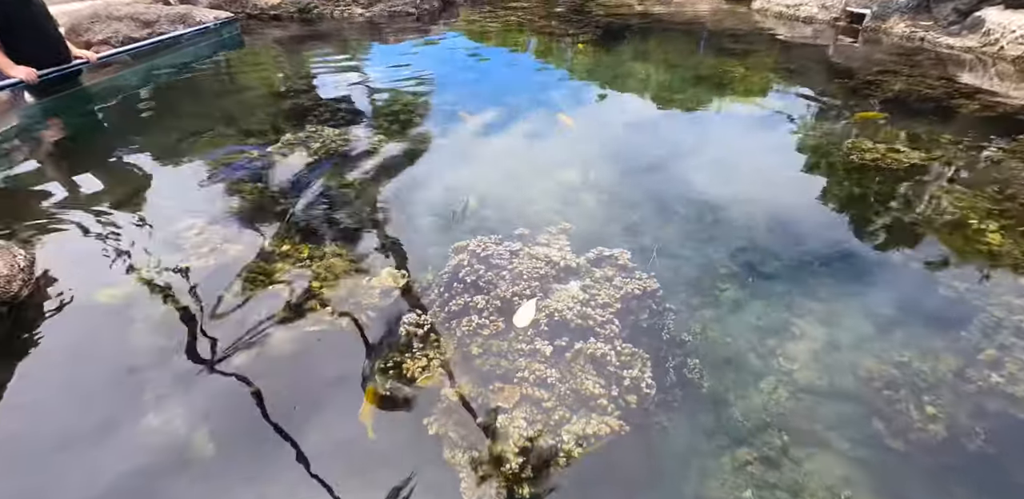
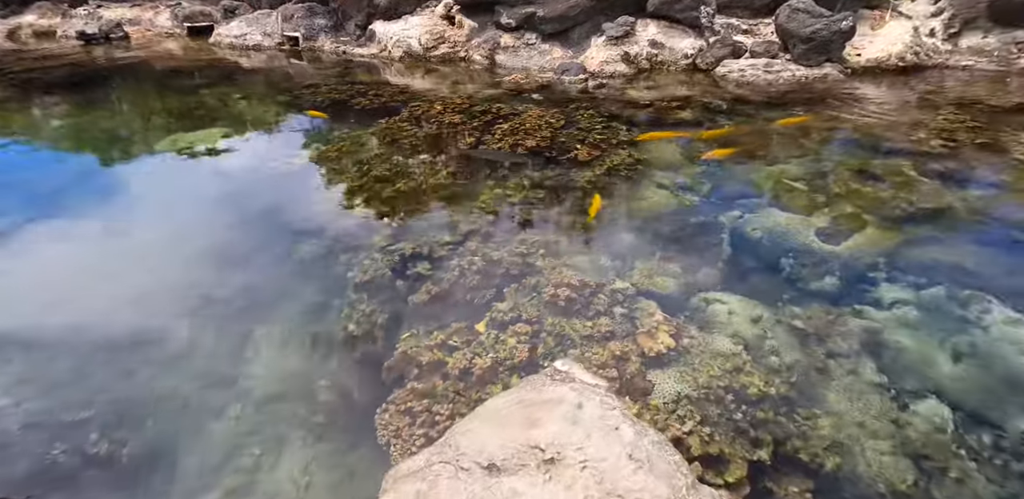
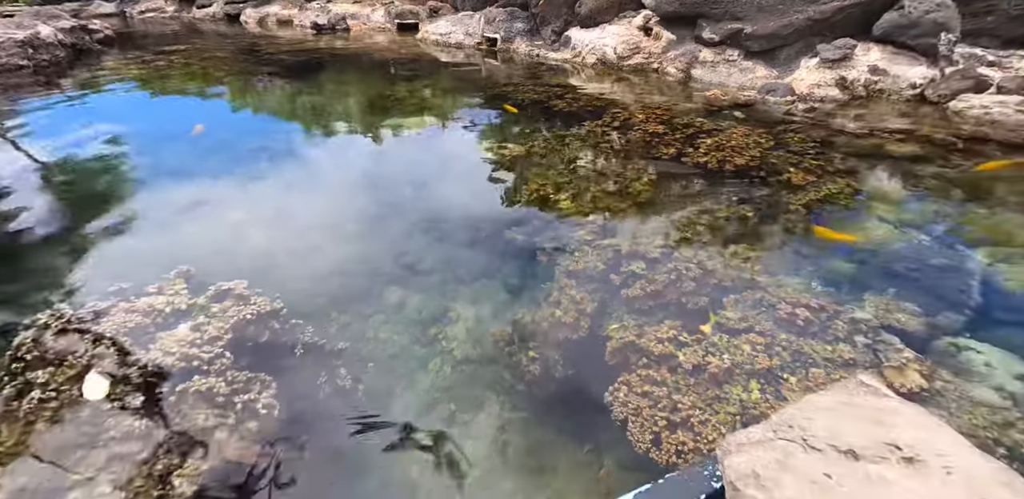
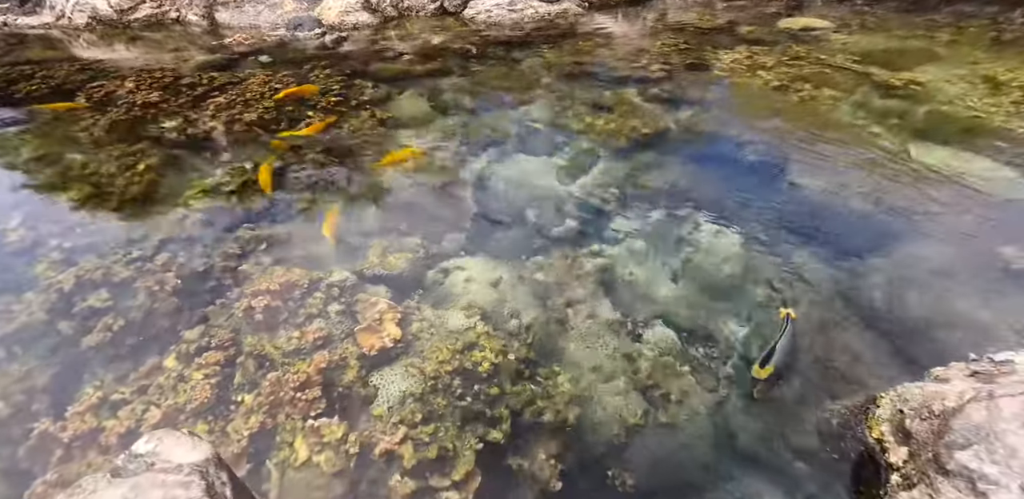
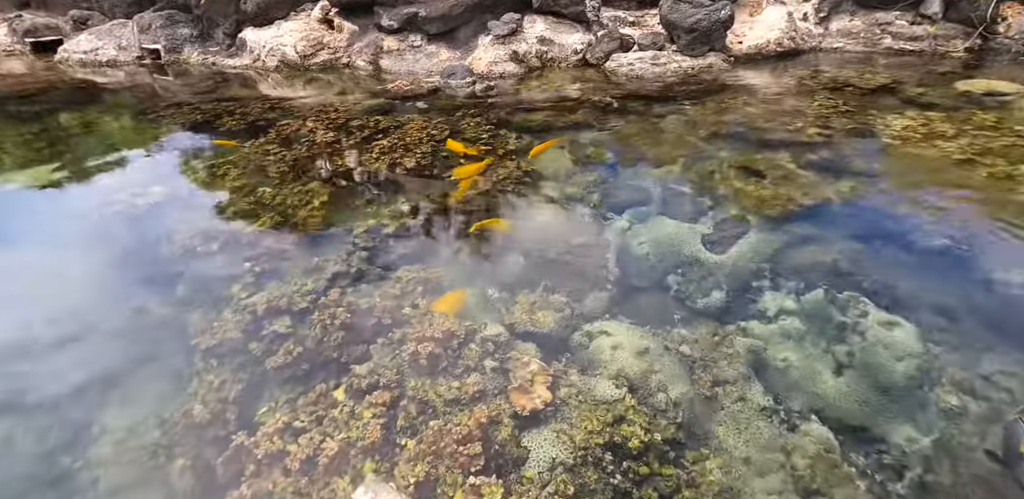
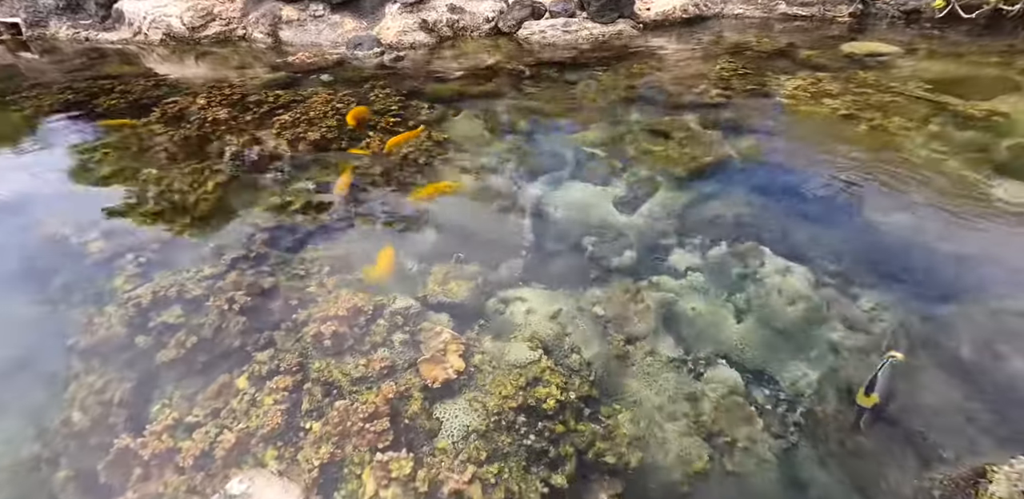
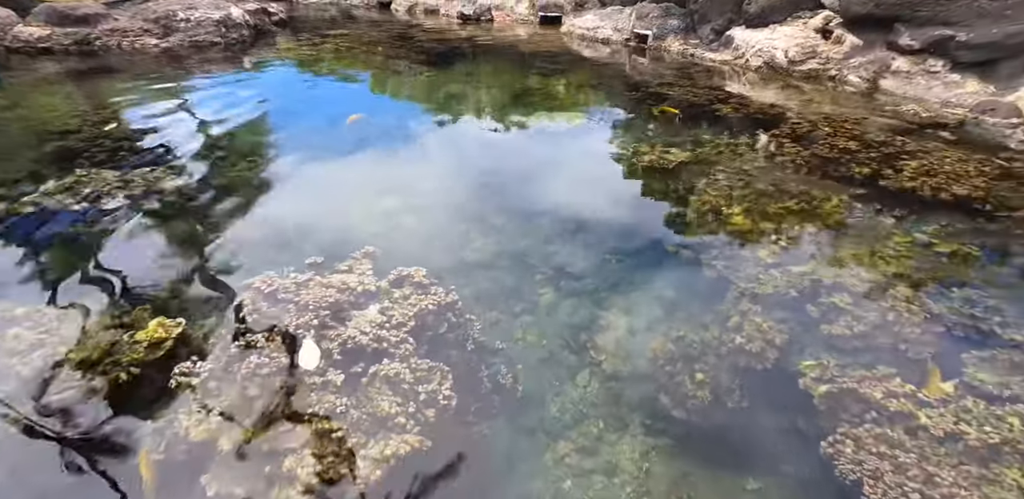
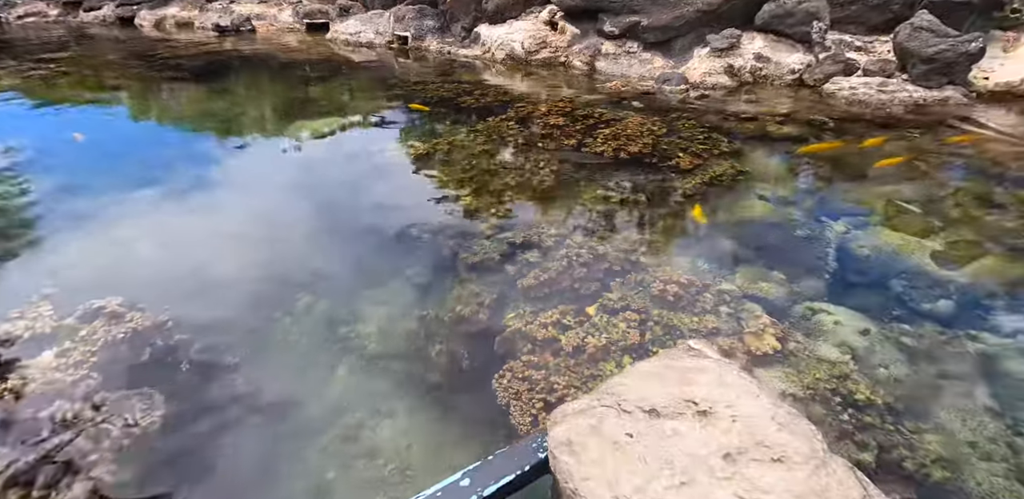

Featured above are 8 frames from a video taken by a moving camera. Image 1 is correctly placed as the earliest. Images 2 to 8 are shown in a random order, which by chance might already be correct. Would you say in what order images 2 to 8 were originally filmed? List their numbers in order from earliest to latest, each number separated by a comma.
7, 3, 8, 2, 5, 6, 4
